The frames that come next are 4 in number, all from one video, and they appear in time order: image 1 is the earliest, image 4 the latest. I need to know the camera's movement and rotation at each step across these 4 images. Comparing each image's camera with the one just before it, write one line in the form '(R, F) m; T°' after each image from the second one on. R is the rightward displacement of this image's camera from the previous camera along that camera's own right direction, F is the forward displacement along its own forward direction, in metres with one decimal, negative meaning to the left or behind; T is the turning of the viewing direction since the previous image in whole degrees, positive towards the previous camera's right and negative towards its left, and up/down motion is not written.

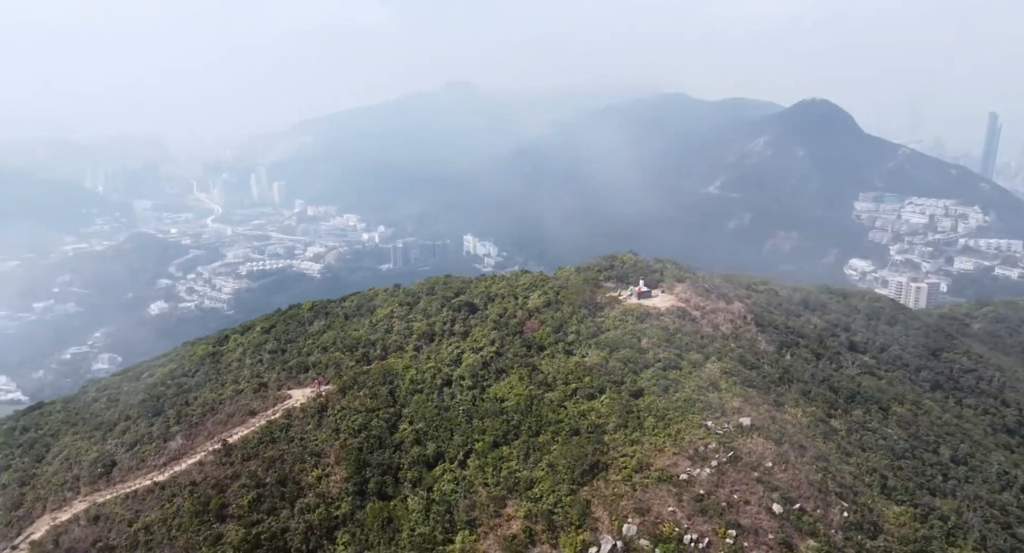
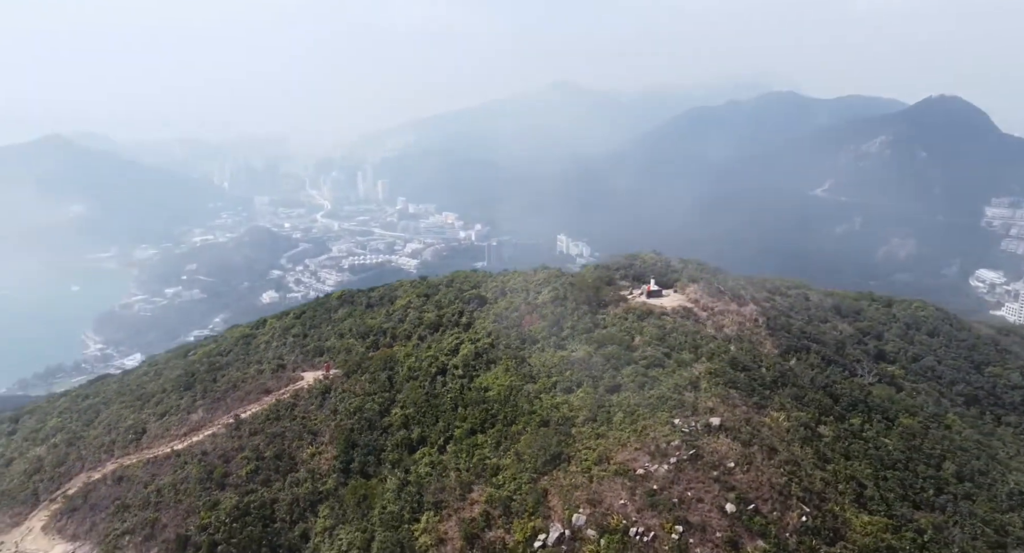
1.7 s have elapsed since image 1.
(+1.6, -0.2) m; -5°
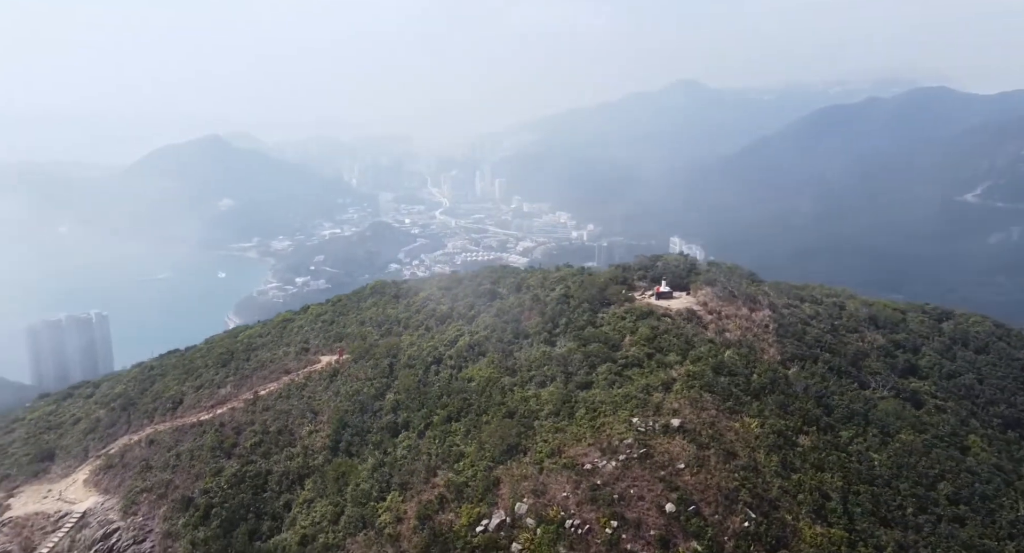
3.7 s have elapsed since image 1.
(+1.8, -0.3) m; -6°
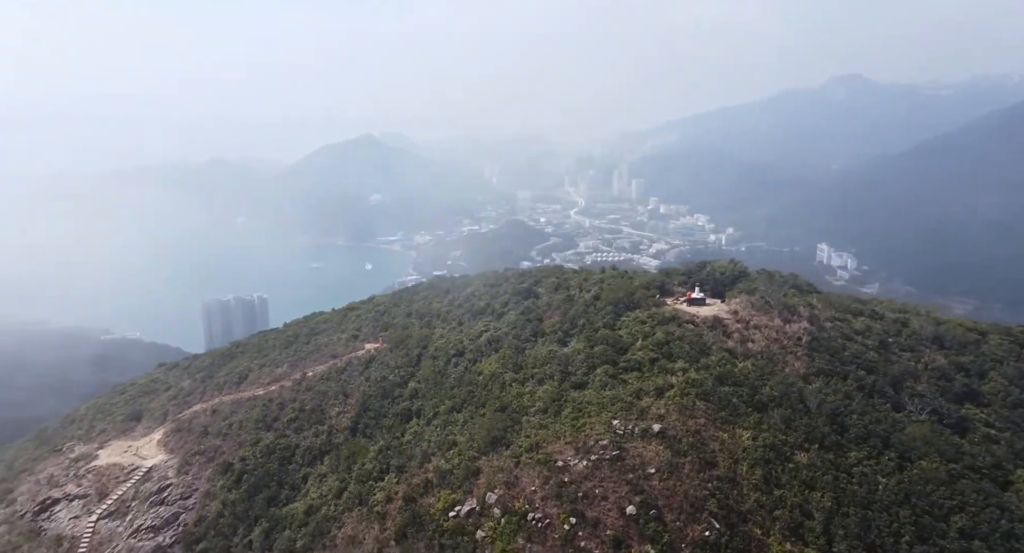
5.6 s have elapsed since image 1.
(+1.8, -0.4) m; -8°
